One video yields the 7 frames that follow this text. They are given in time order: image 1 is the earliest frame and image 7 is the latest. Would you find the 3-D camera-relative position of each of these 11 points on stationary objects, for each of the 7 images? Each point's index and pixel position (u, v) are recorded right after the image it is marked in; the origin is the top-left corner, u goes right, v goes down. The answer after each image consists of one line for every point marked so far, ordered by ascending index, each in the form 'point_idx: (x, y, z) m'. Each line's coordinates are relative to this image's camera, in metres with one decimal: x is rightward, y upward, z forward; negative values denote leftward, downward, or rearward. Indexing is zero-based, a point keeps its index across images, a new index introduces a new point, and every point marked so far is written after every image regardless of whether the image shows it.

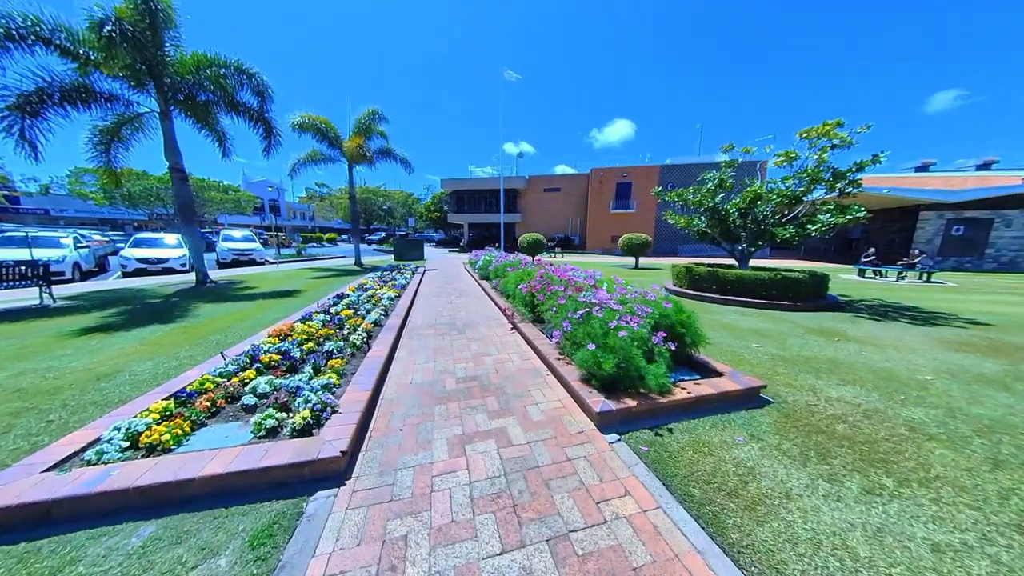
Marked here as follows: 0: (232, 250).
0: (-14.9, +2.0, +15.3) m
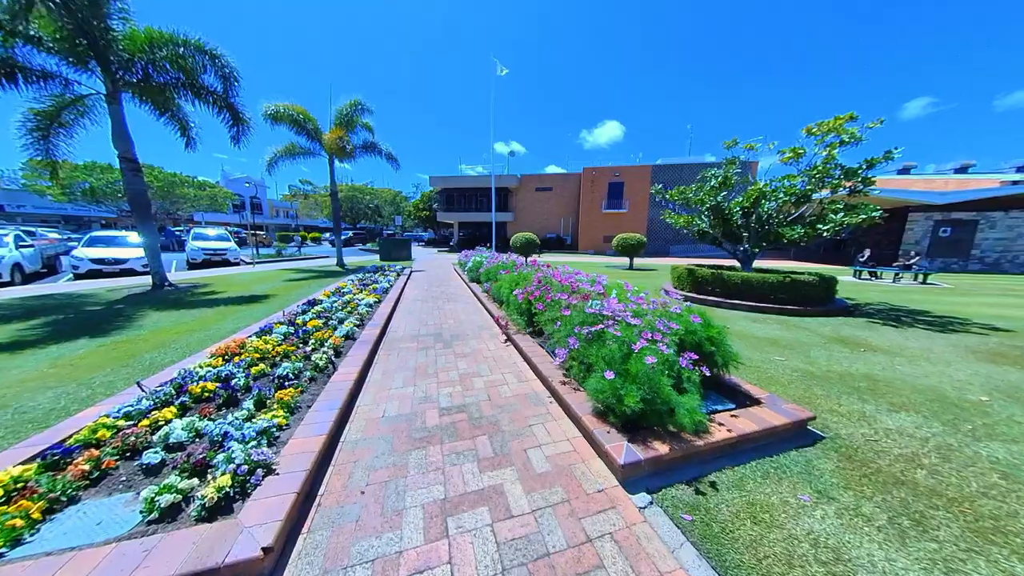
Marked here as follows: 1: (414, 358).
0: (-15.4, +1.9, +14.2) m
1: (-1.3, -1.0, +3.9) m
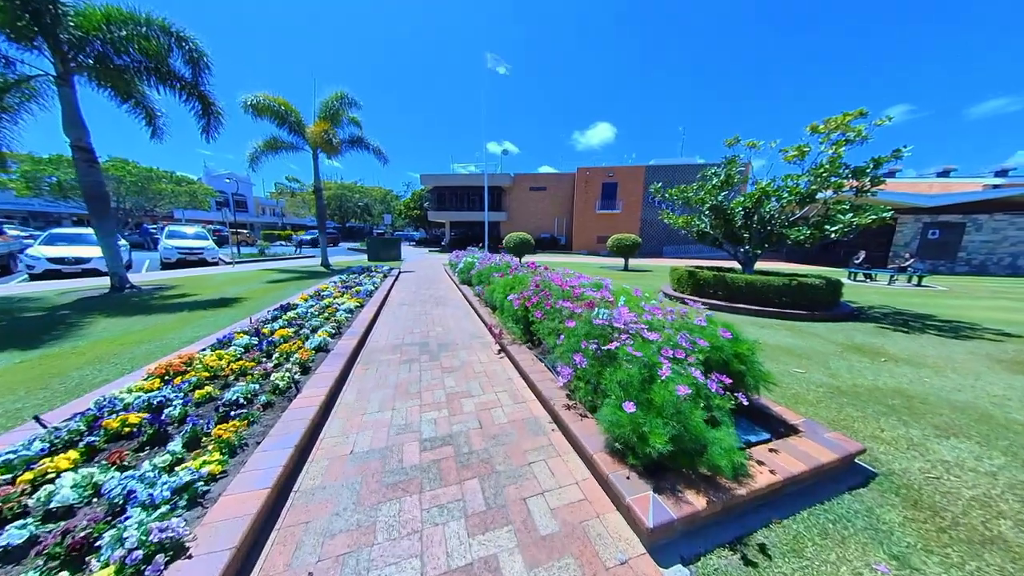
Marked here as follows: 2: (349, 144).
0: (-15.7, +1.8, +13.4) m
1: (-1.4, -1.0, +3.4) m
2: (-7.8, +6.9, +13.8) m
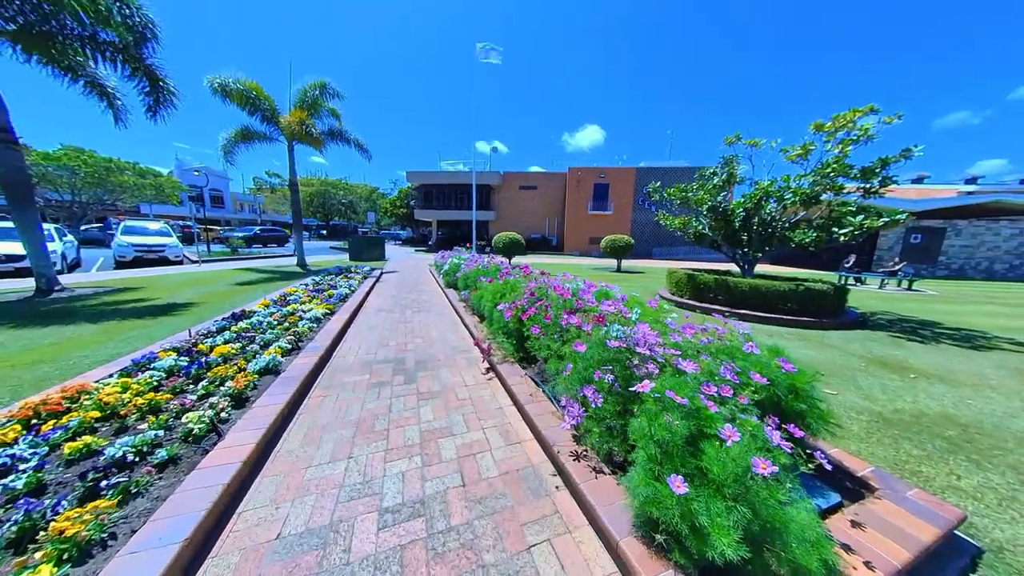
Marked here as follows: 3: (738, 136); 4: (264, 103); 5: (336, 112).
0: (-16.1, +1.8, +12.2) m
1: (-1.5, -1.1, +2.8) m
2: (-8.3, +6.9, +12.9) m
3: (+6.1, +4.1, +7.7) m
4: (-10.0, +7.4, +11.4) m
5: (-7.8, +7.9, +12.8) m
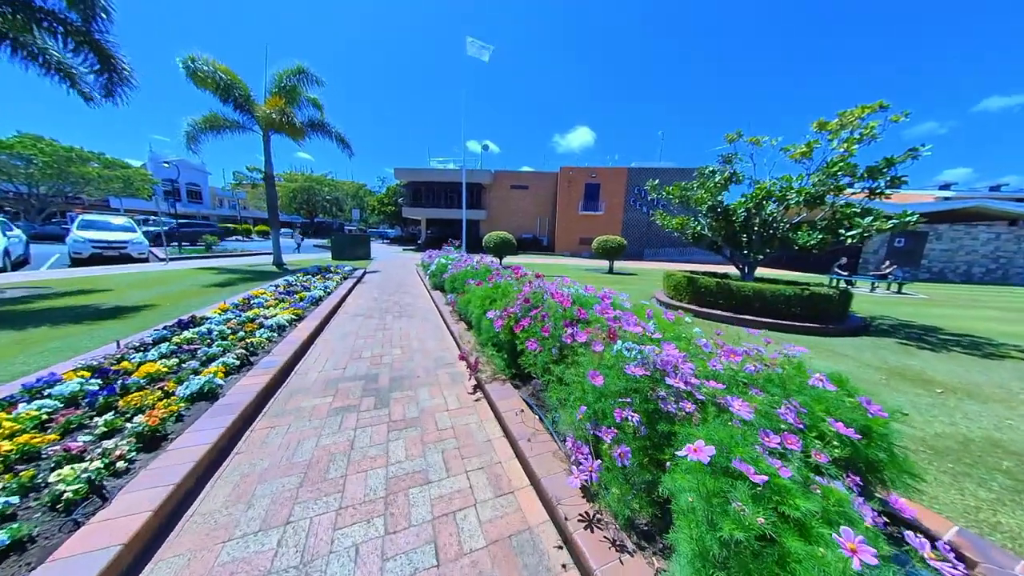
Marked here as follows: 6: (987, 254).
0: (-16.5, +1.8, +11.2) m
1: (-1.5, -1.2, +2.2) m
2: (-8.6, +6.8, +12.1) m
3: (+5.9, +4.0, +7.4) m
4: (-10.3, +7.4, +10.6) m
5: (-8.2, +7.8, +12.0) m
6: (+25.7, +1.8, +15.5) m
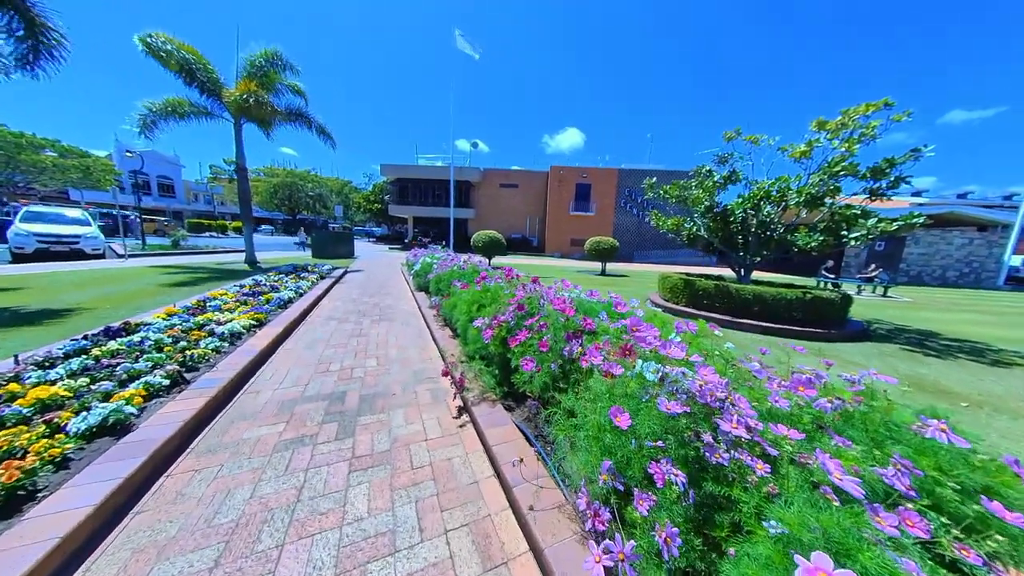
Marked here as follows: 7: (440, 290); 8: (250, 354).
0: (-16.9, +1.9, +10.1) m
1: (-1.6, -1.2, +1.7) m
2: (-9.0, +6.9, +11.4) m
3: (+5.6, +3.9, +7.2) m
4: (-10.6, +7.4, +9.8) m
5: (-8.6, +7.9, +11.3) m
6: (+25.1, +1.7, +16.0) m
7: (-1.3, 0.0, +5.3) m
8: (-2.9, -0.7, +3.2) m
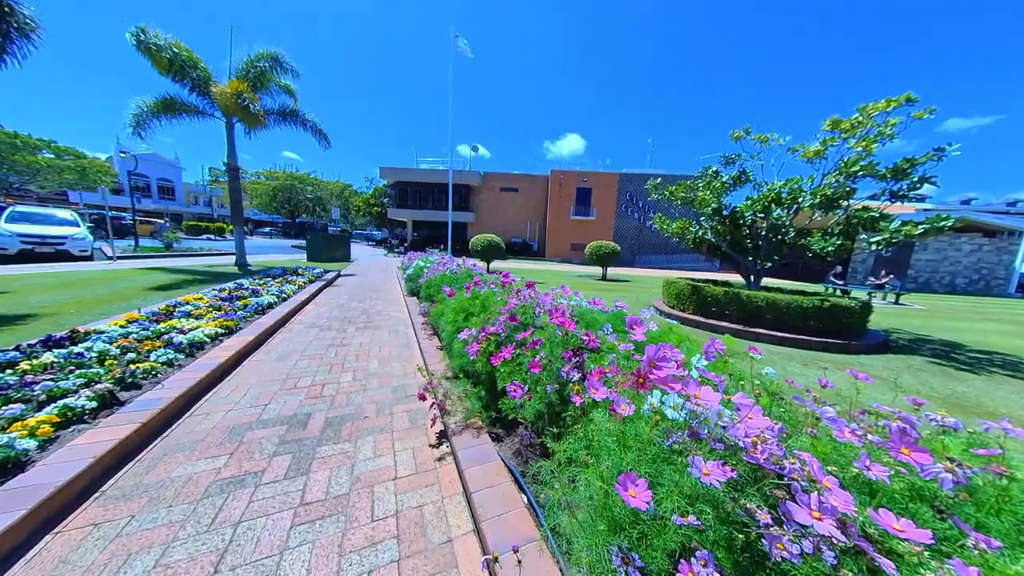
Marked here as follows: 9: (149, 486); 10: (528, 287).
0: (-16.9, +1.8, +9.8) m
1: (-1.7, -1.2, +1.4) m
2: (-9.1, +6.7, +11.1) m
3: (+5.6, +3.8, +6.9) m
4: (-10.6, +7.3, +9.6) m
5: (-8.6, +7.7, +11.0) m
6: (+25.1, +1.3, +15.6) m
7: (-1.4, -0.1, +4.9) m
8: (-3.0, -0.8, +2.8) m
9: (-2.1, -1.1, +1.7) m
10: (+0.1, 0.0, +2.9) m
